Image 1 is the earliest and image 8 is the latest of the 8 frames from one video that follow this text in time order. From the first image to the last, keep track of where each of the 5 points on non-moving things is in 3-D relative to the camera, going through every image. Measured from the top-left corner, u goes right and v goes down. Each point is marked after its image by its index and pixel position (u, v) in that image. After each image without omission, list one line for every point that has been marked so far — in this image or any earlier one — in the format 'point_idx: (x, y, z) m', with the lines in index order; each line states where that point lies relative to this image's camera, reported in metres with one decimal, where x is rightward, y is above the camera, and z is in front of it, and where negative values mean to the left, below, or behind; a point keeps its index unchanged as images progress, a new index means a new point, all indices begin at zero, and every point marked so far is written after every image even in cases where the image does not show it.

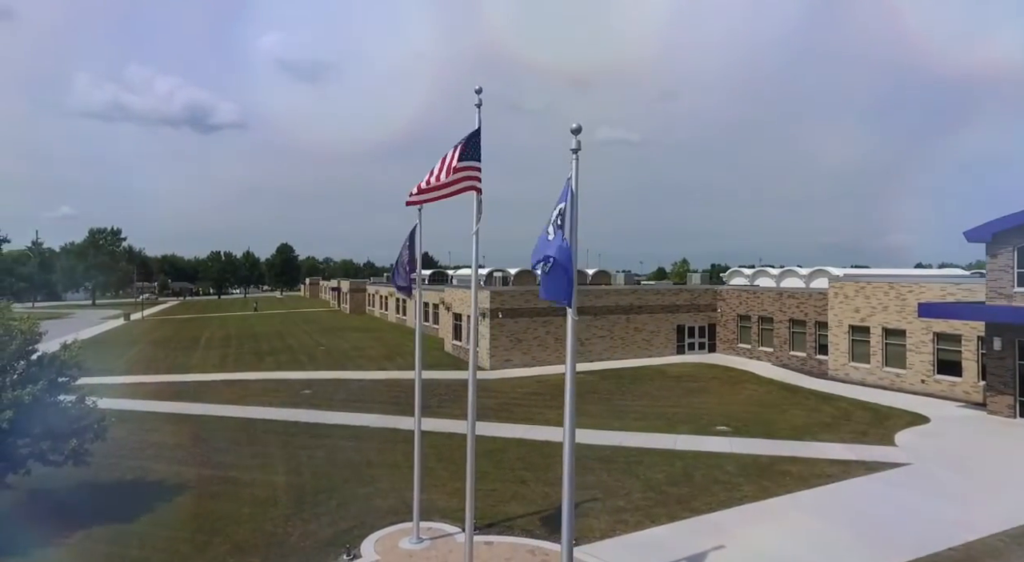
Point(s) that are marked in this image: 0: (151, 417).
0: (-9.7, -3.7, +17.5) m
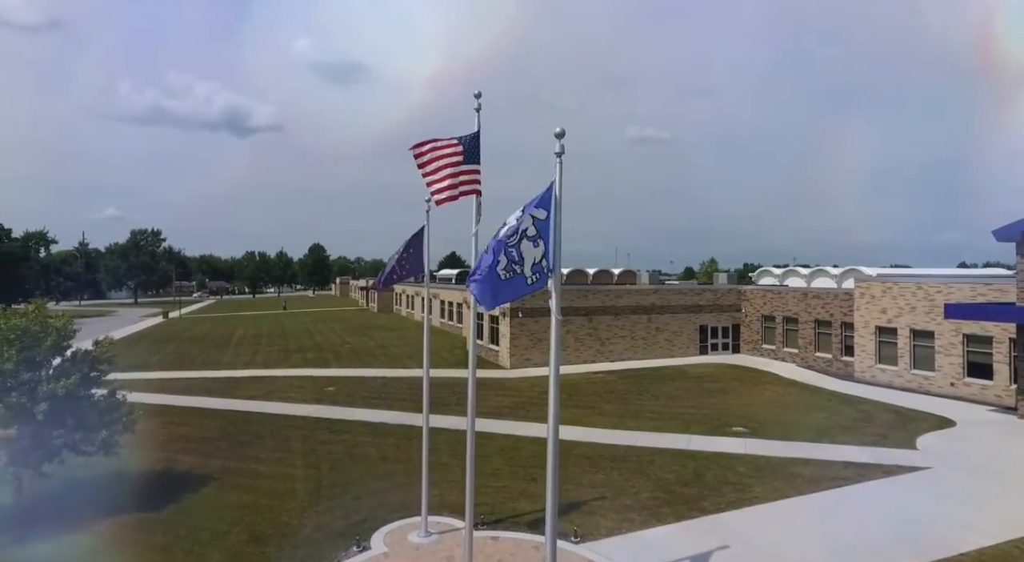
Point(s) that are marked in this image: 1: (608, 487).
0: (-9.2, -3.7, +18.3) m
1: (+2.1, -4.5, +14.2) m
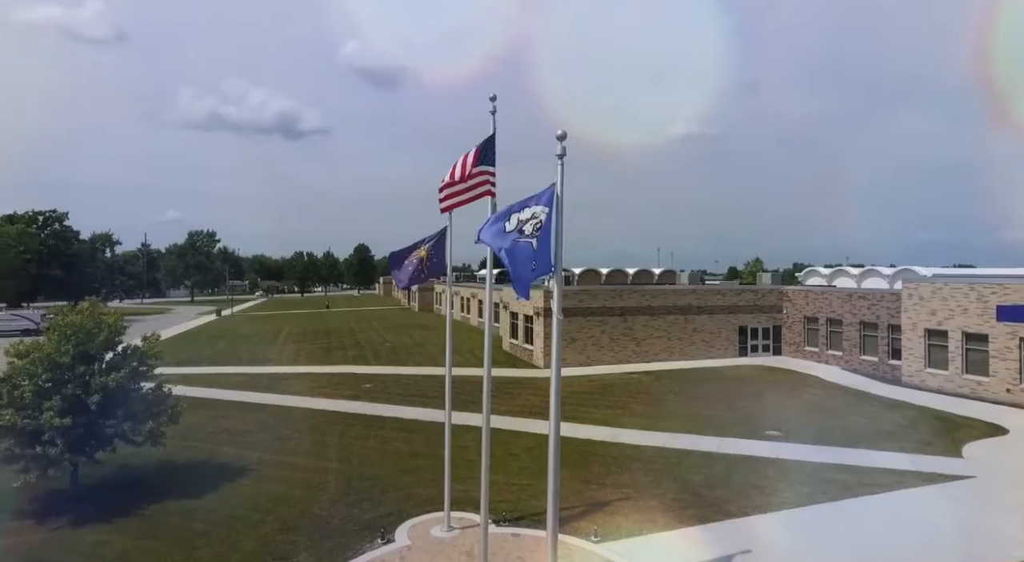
0: (-8.4, -3.6, +19.2) m
1: (+2.6, -4.5, +14.2) m
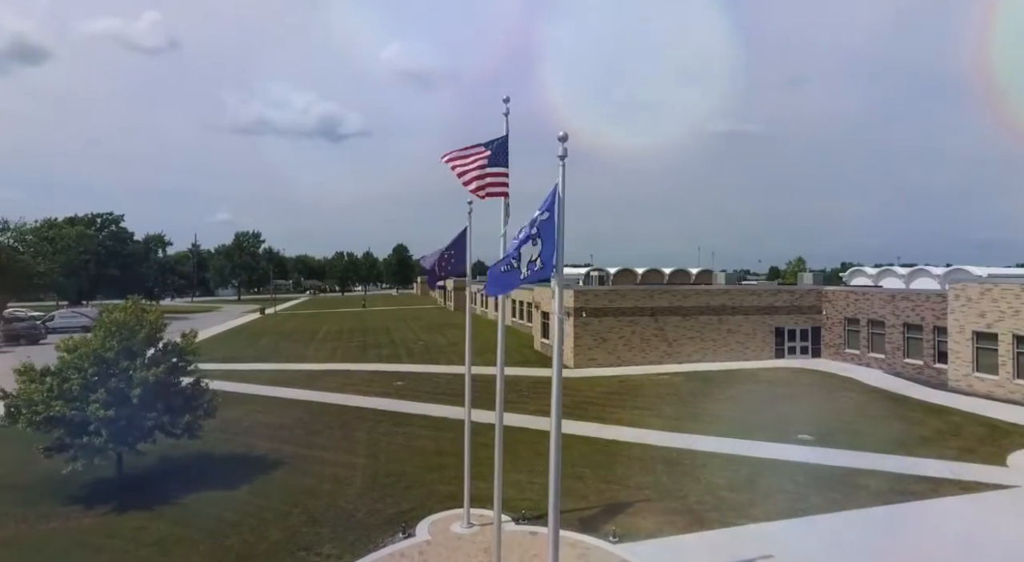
0: (-7.5, -3.6, +19.8) m
1: (+3.1, -4.5, +14.2) m
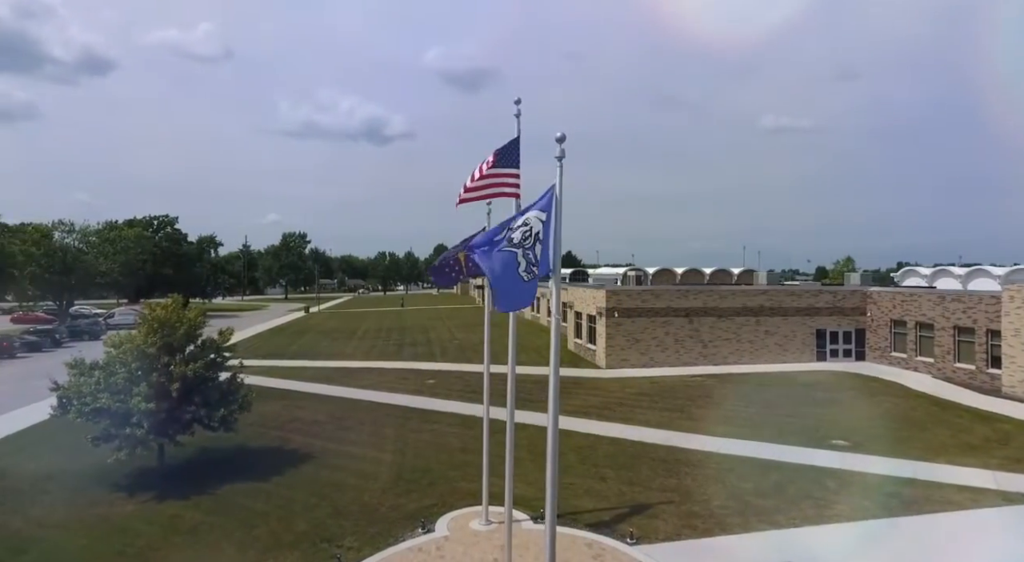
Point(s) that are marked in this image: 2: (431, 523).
0: (-6.6, -3.6, +20.5) m
1: (+3.5, -4.5, +14.0) m
2: (-1.6, -4.8, +13.0) m
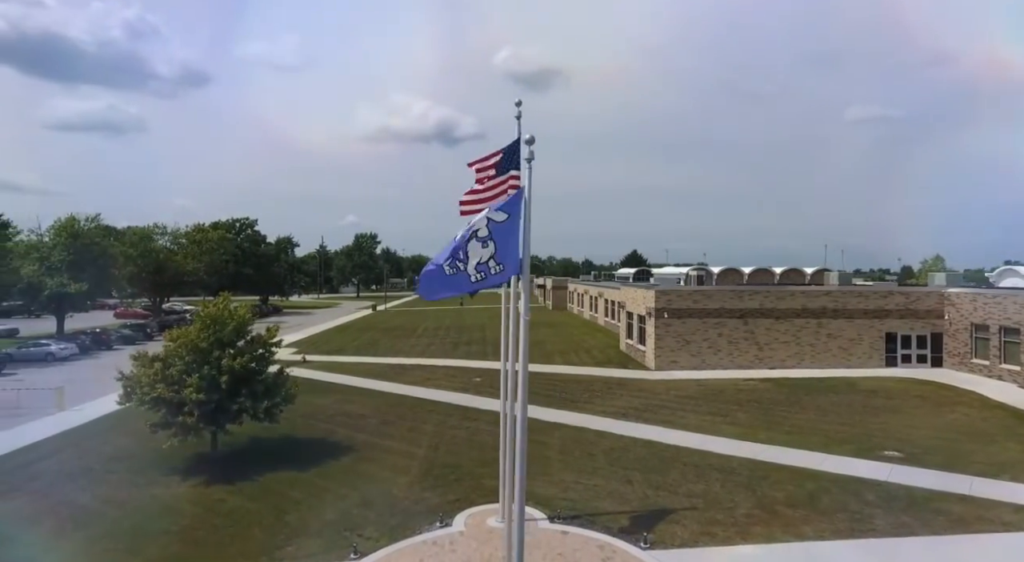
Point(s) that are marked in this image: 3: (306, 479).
0: (-5.2, -3.6, +21.3) m
1: (+4.0, -4.5, +13.6) m
2: (-1.2, -4.8, +13.2) m
3: (-4.8, -4.6, +15.3) m
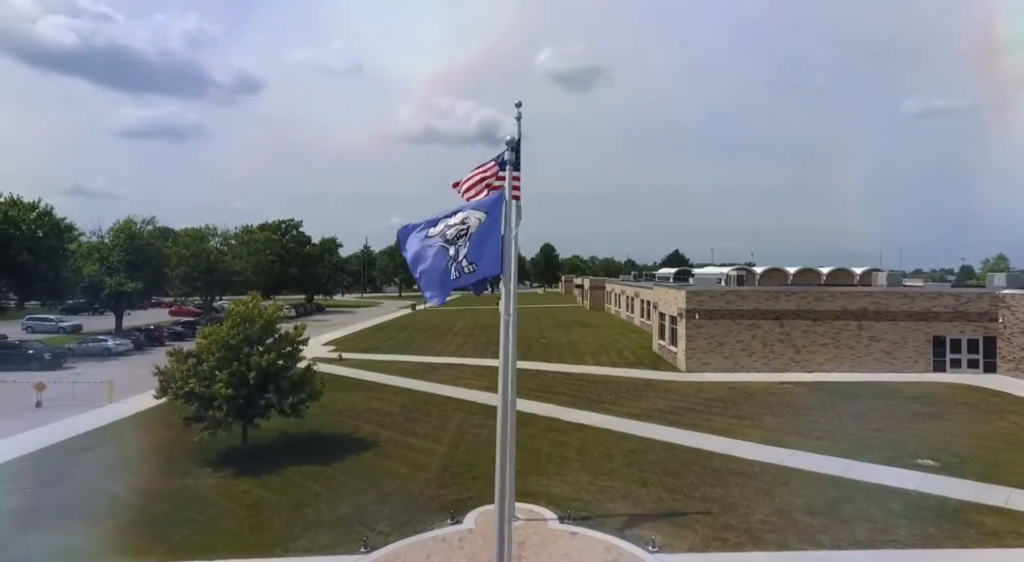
0: (-4.3, -3.6, +21.7) m
1: (+4.2, -4.5, +13.2) m
2: (-1.0, -4.7, +13.3) m
3: (-4.4, -4.6, +15.6) m
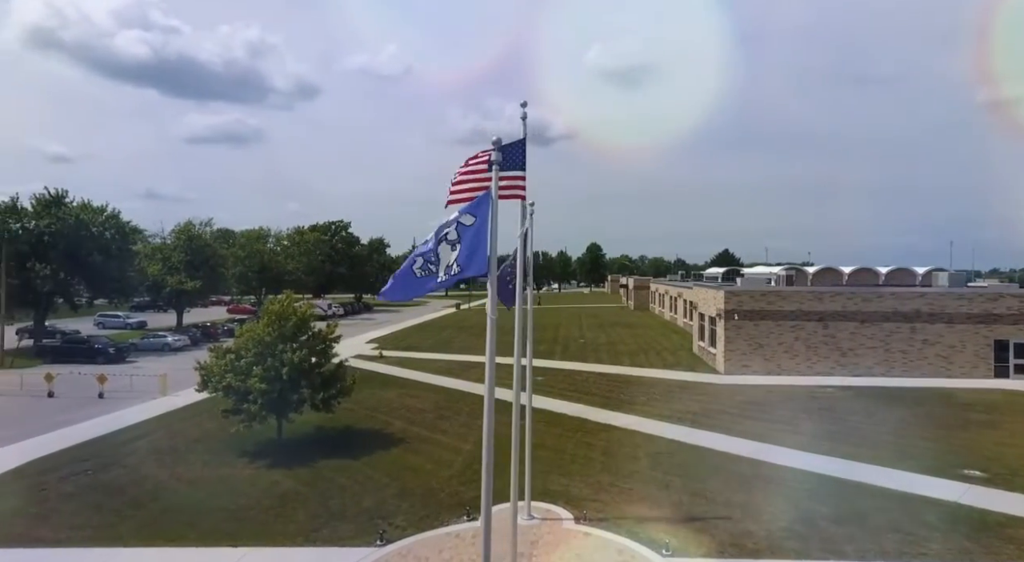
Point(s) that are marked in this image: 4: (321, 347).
0: (-3.2, -3.5, +22.0) m
1: (+4.5, -4.4, +12.8) m
2: (-0.7, -4.7, +13.4) m
3: (-3.8, -4.5, +16.0) m
4: (-5.1, -1.8, +17.7) m
